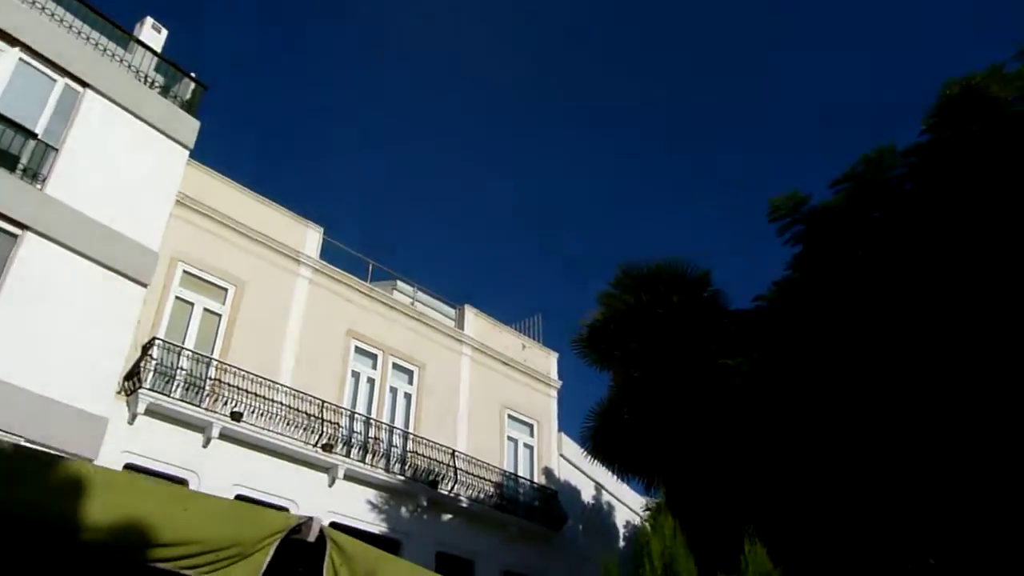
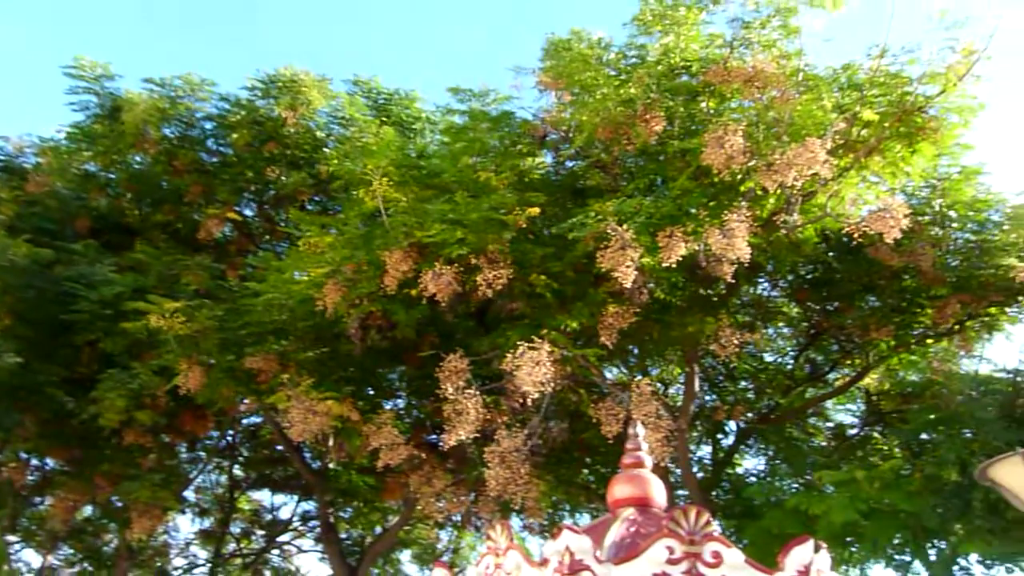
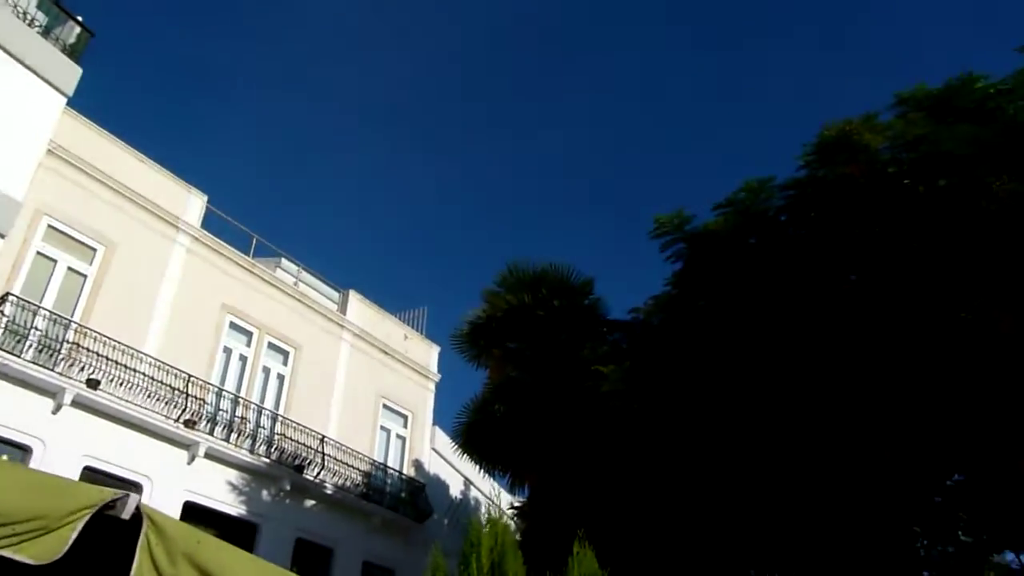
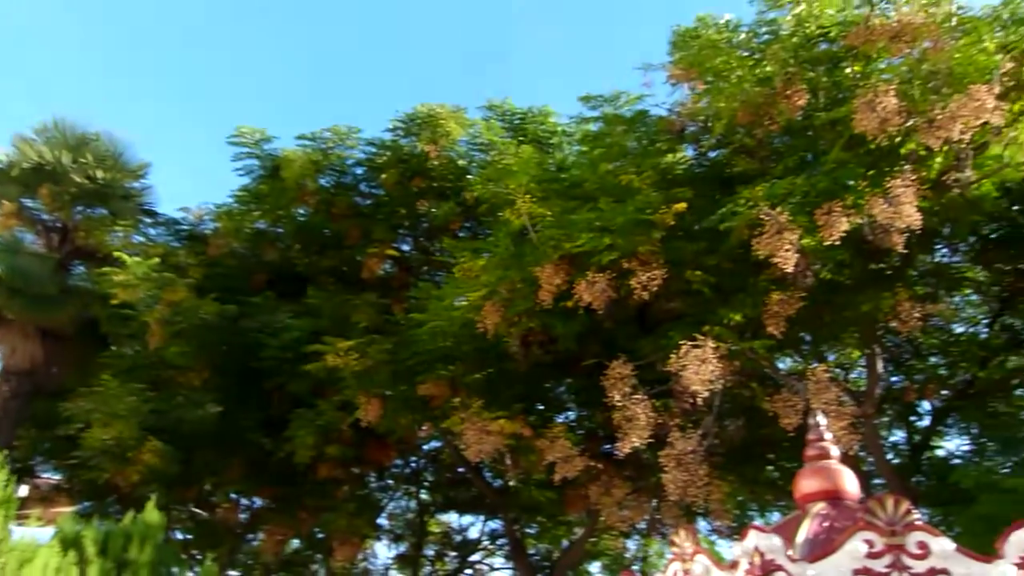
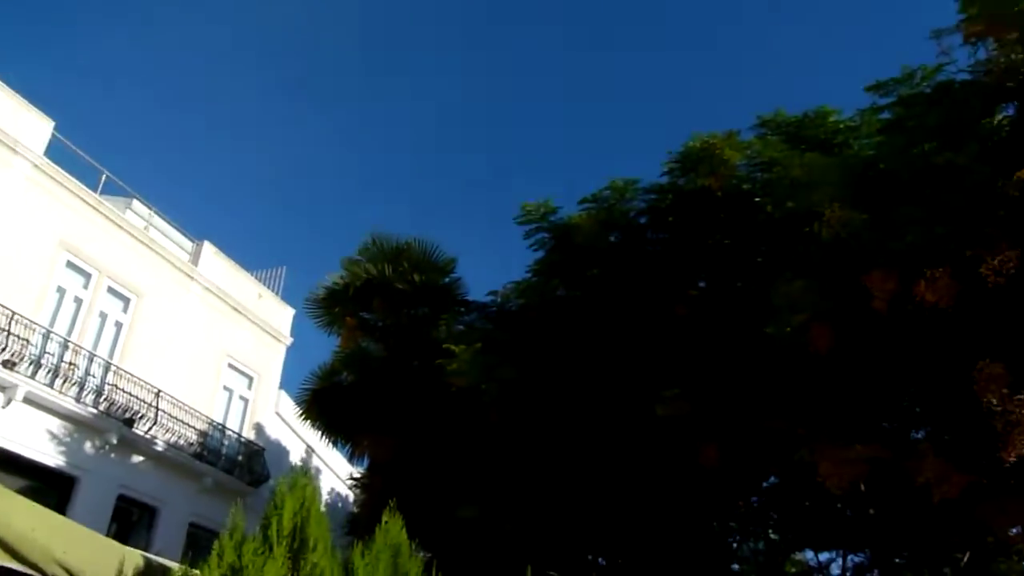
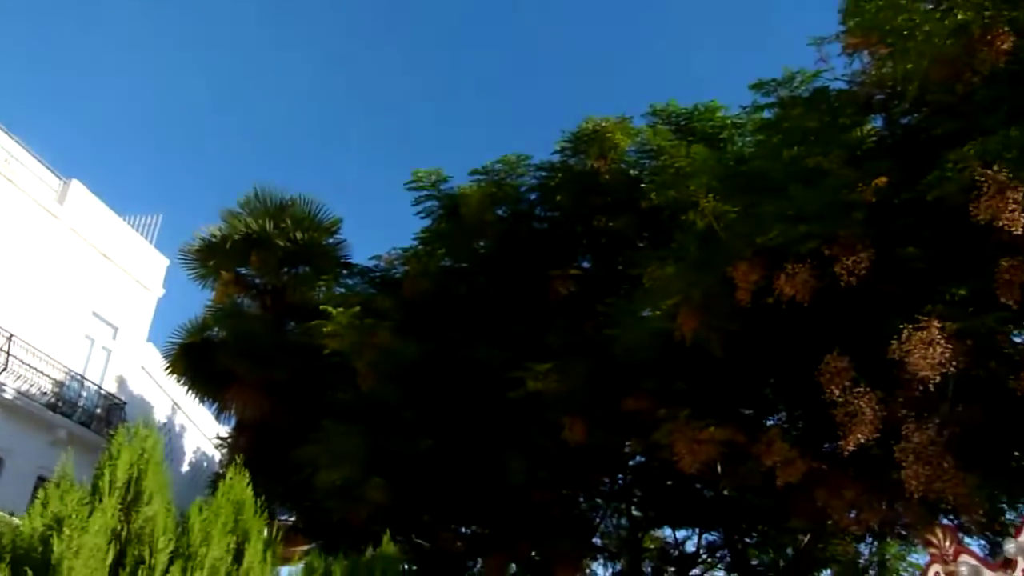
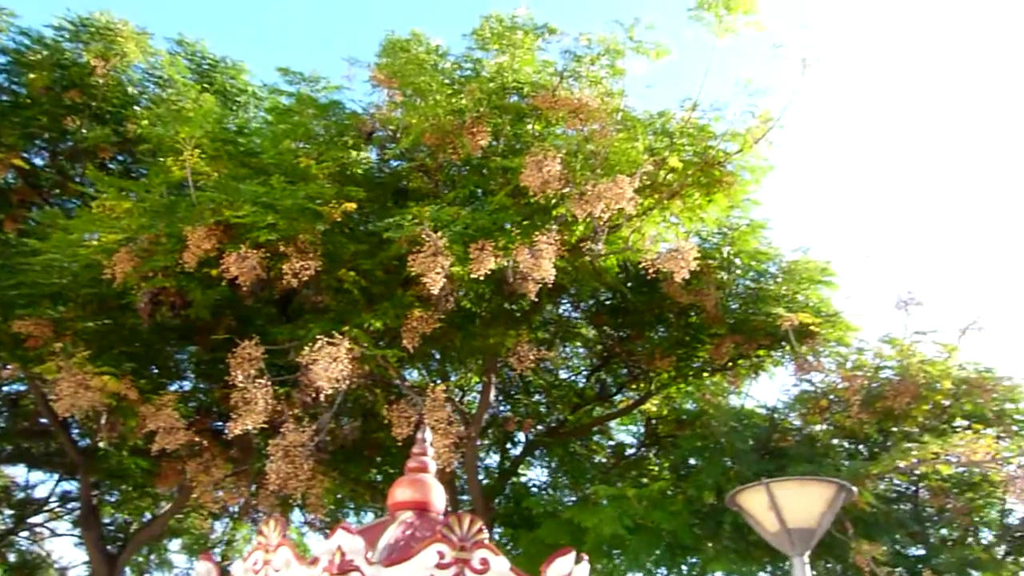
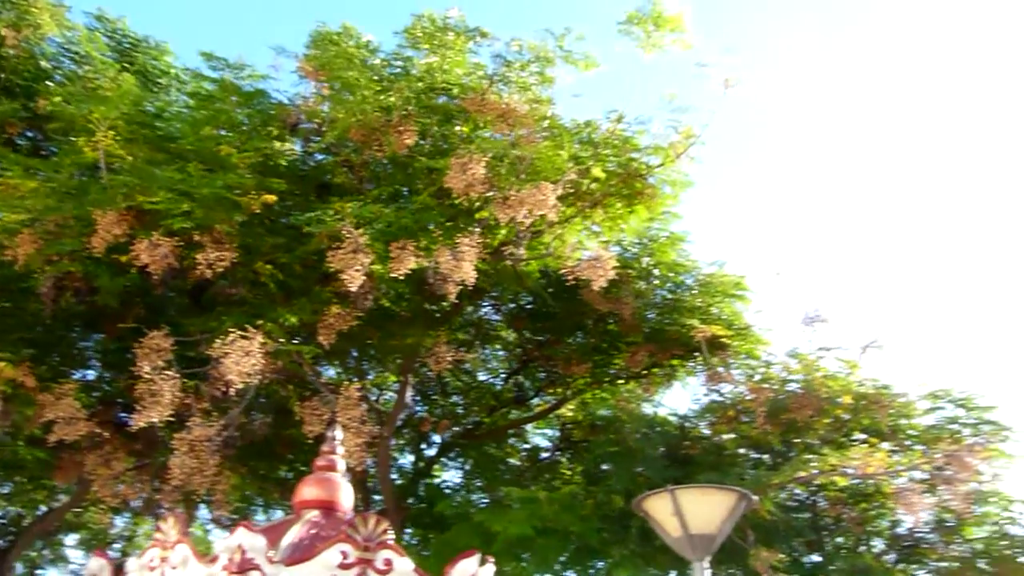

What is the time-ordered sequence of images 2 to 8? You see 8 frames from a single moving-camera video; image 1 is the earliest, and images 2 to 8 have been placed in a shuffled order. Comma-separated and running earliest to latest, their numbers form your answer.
3, 5, 6, 4, 2, 7, 8
